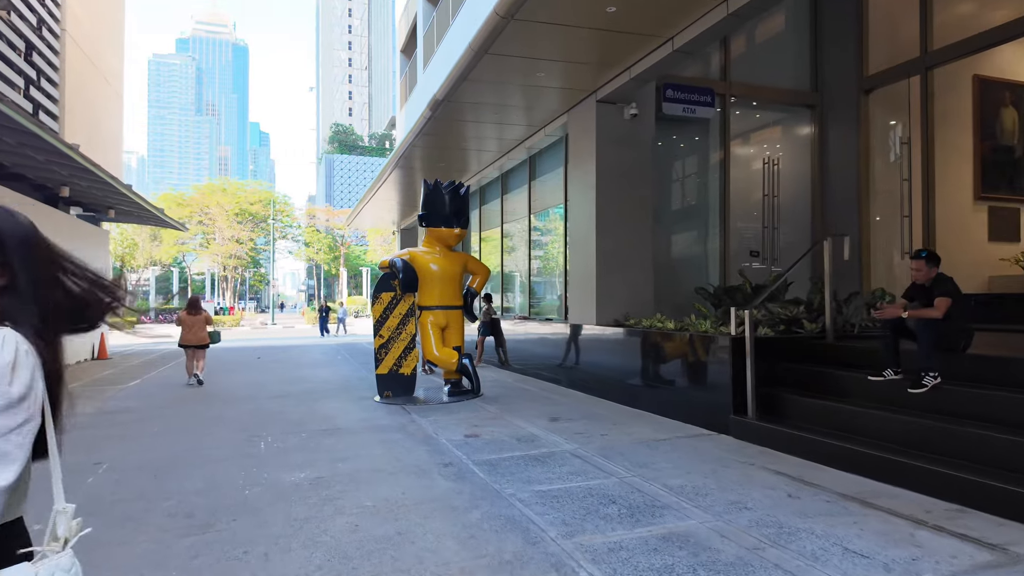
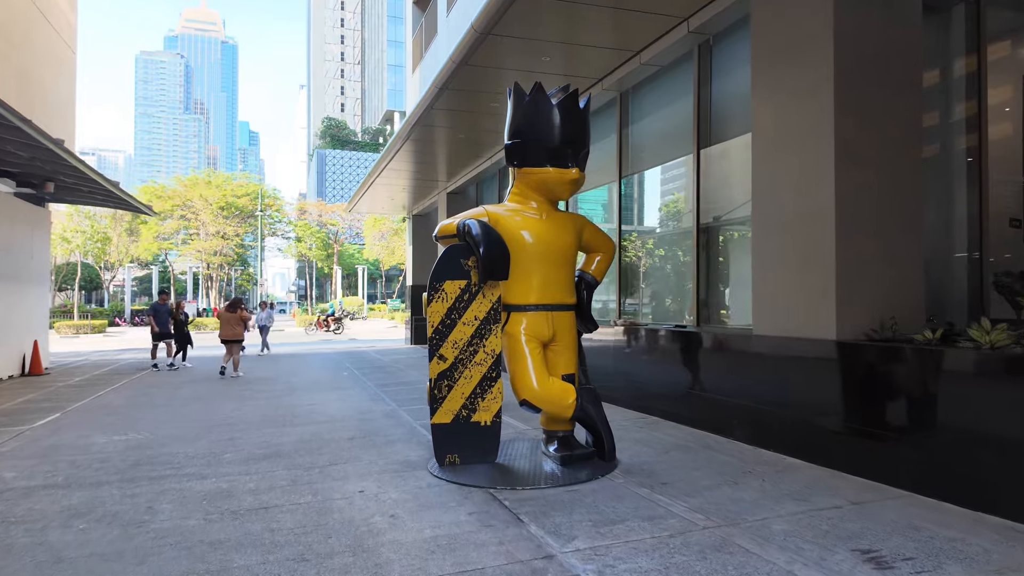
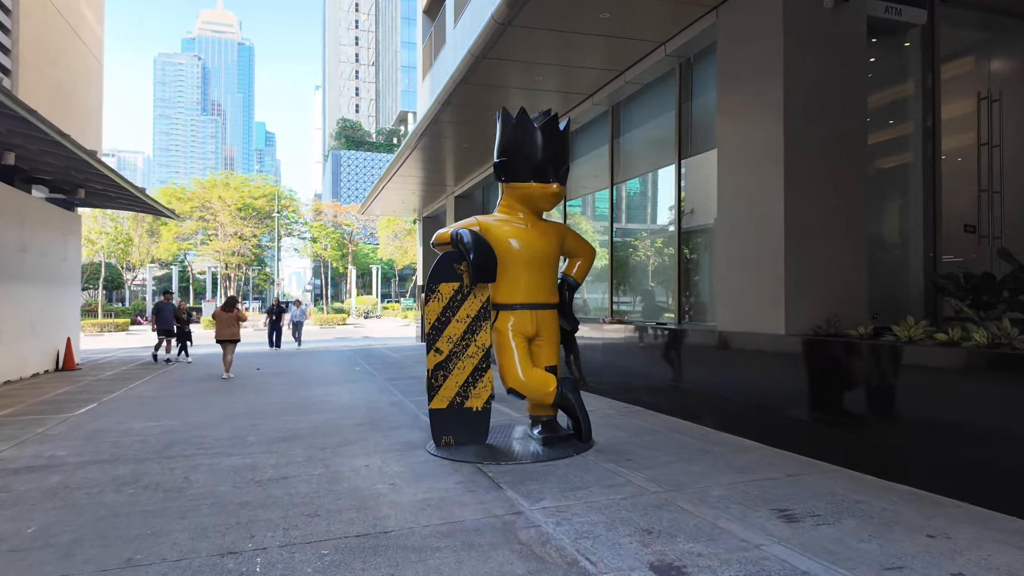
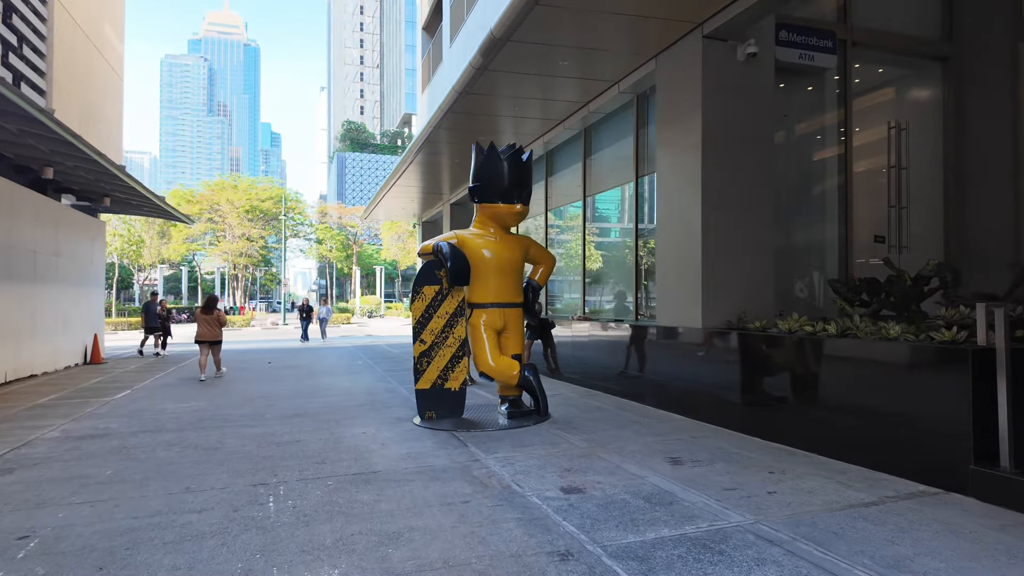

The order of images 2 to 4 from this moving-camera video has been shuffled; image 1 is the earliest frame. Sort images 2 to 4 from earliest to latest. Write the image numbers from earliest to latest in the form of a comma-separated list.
4, 3, 2
